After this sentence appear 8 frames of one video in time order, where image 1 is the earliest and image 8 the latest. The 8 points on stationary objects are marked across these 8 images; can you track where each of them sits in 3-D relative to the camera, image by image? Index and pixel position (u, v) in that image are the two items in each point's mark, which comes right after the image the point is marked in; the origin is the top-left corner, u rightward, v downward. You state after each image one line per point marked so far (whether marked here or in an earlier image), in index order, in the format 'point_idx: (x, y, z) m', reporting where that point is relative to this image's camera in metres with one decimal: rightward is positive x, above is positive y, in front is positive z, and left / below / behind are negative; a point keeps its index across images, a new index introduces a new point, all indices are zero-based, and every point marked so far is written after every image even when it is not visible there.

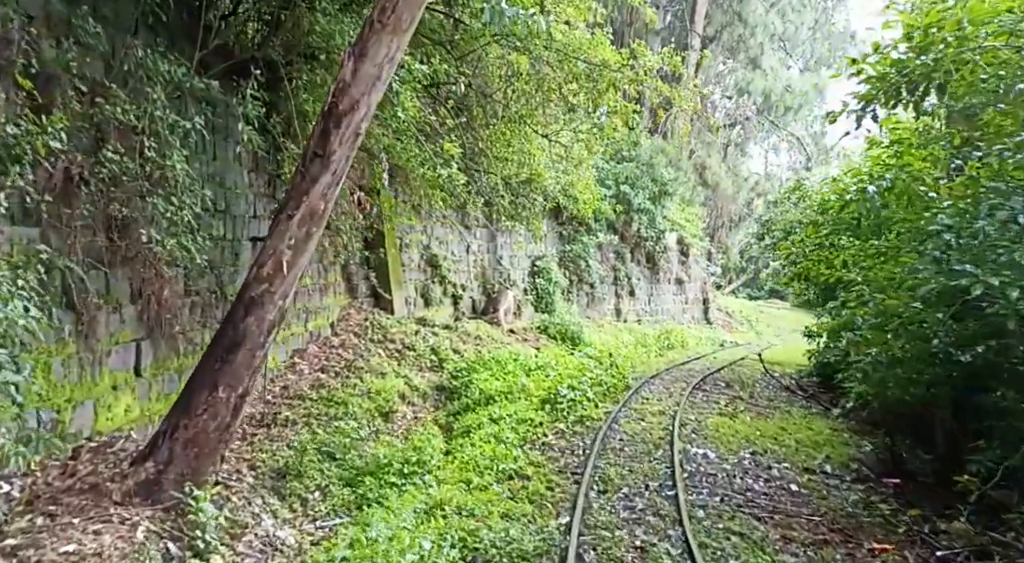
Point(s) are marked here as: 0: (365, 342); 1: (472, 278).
0: (-2.4, -1.0, +13.7) m
1: (-0.9, +0.1, +19.5) m
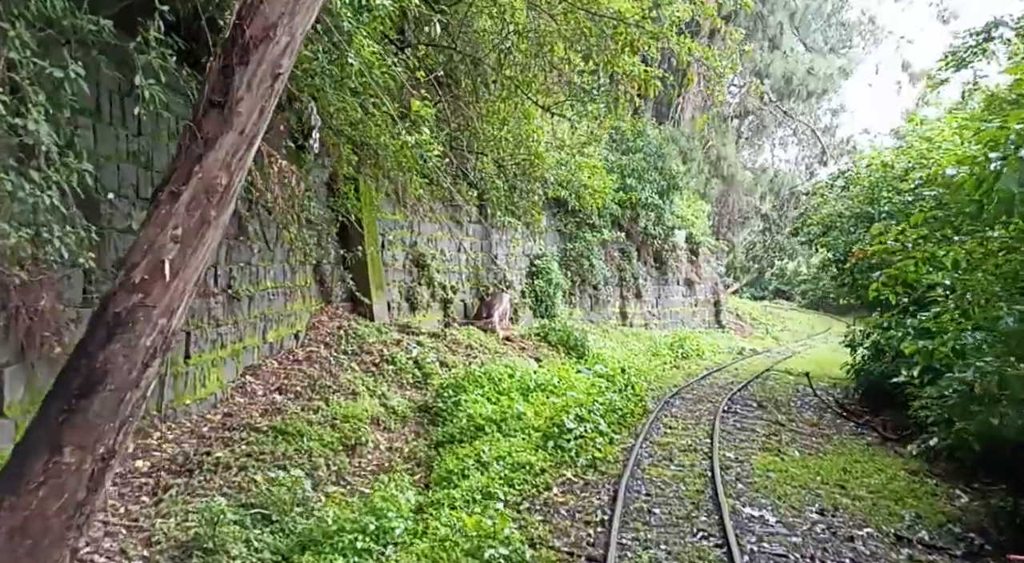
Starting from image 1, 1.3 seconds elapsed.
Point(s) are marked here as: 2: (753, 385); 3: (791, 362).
0: (-2.4, -1.0, +11.8) m
1: (-1.0, 0.0, +17.6) m
2: (+3.8, -1.7, +13.3) m
3: (+5.8, -1.7, +17.7) m
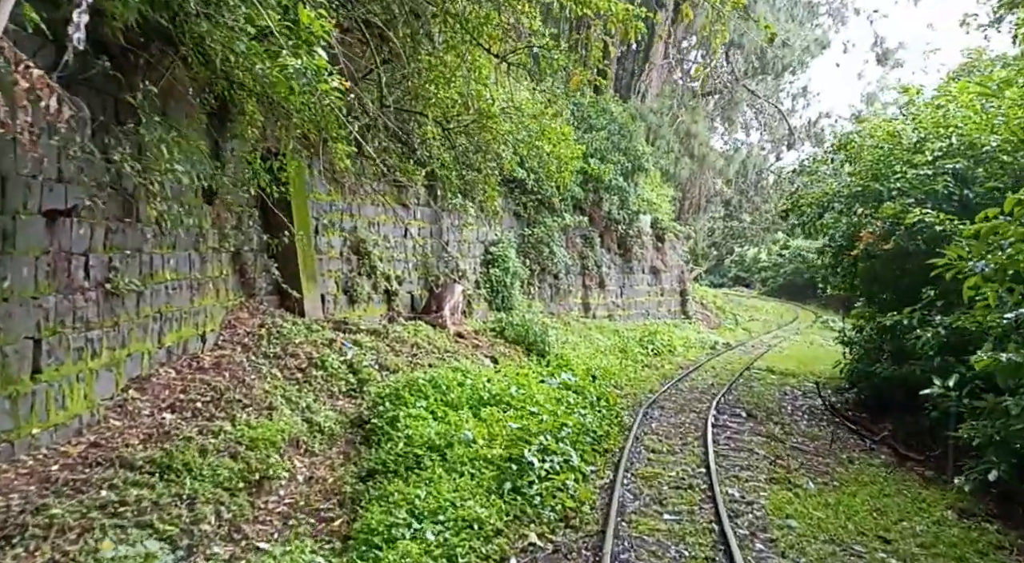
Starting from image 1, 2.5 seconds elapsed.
0: (-3.0, -0.9, +10.0) m
1: (-1.9, +0.2, +15.8) m
2: (+3.1, -1.5, +11.7) m
3: (+4.9, -1.5, +16.3) m
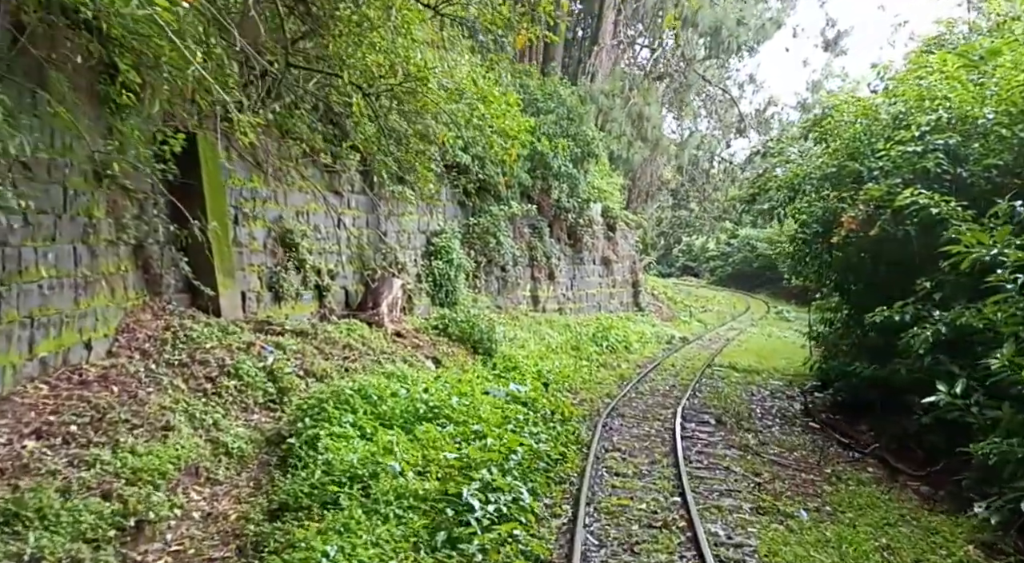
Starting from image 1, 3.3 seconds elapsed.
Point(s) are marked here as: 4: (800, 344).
0: (-3.6, -0.9, +8.6) m
1: (-2.8, +0.3, +14.5) m
2: (+2.4, -1.4, +10.7) m
3: (+3.9, -1.3, +15.4) m
4: (+6.0, -1.3, +17.7) m
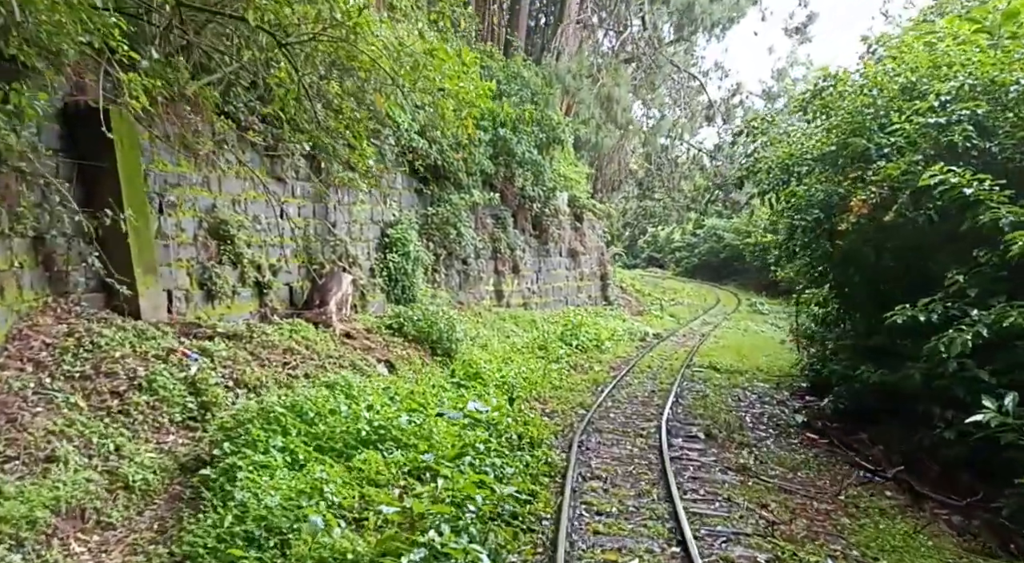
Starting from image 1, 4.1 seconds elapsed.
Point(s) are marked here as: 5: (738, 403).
0: (-4.0, -0.9, +7.3) m
1: (-3.4, +0.4, +13.2) m
2: (+2.0, -1.3, +9.6) m
3: (+3.3, -1.2, +14.4) m
4: (+5.2, -1.1, +16.8) m
5: (+2.6, -1.4, +9.8) m
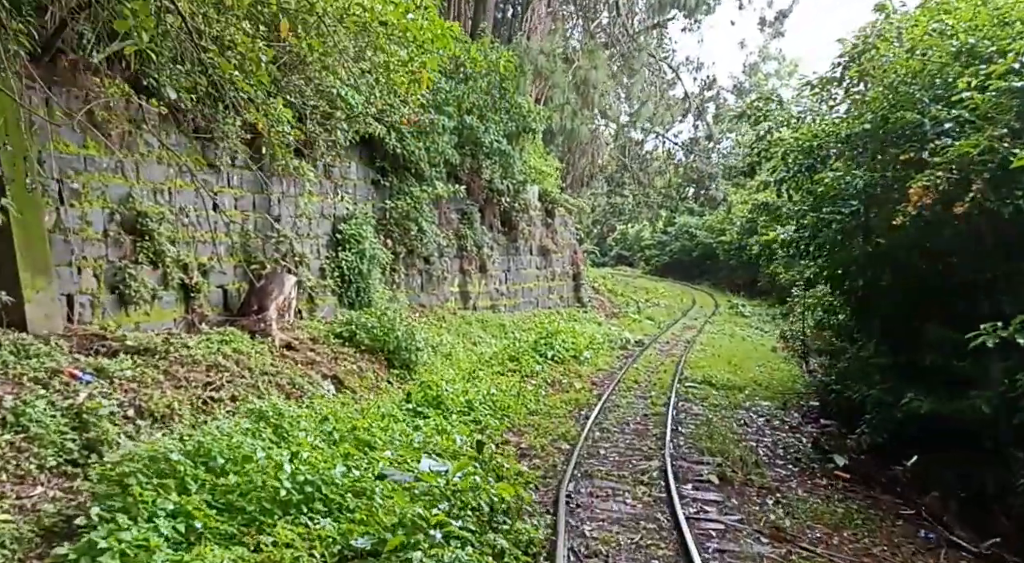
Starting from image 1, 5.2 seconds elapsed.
0: (-4.2, -0.9, +5.6) m
1: (-3.9, +0.4, +11.5) m
2: (+1.7, -1.4, +8.2) m
3: (+2.8, -1.2, +12.9) m
4: (+4.6, -1.2, +15.4) m
5: (+2.3, -1.4, +8.4) m
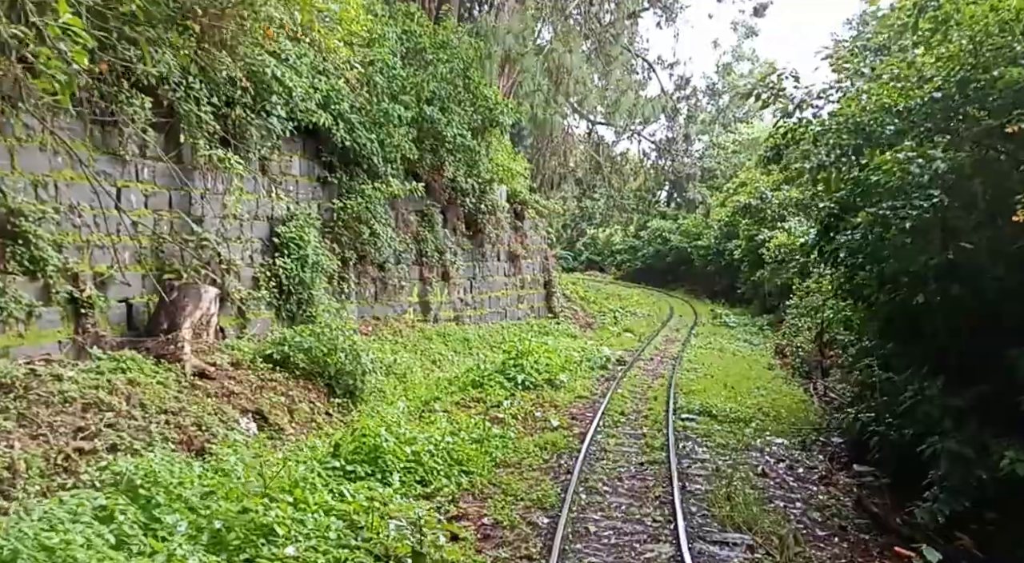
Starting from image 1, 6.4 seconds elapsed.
0: (-4.4, -1.0, +3.6) m
1: (-4.3, +0.2, +9.5) m
2: (+1.4, -1.5, +6.4) m
3: (+2.3, -1.3, +11.2) m
4: (+4.1, -1.3, +13.8) m
5: (+2.0, -1.6, +6.7) m
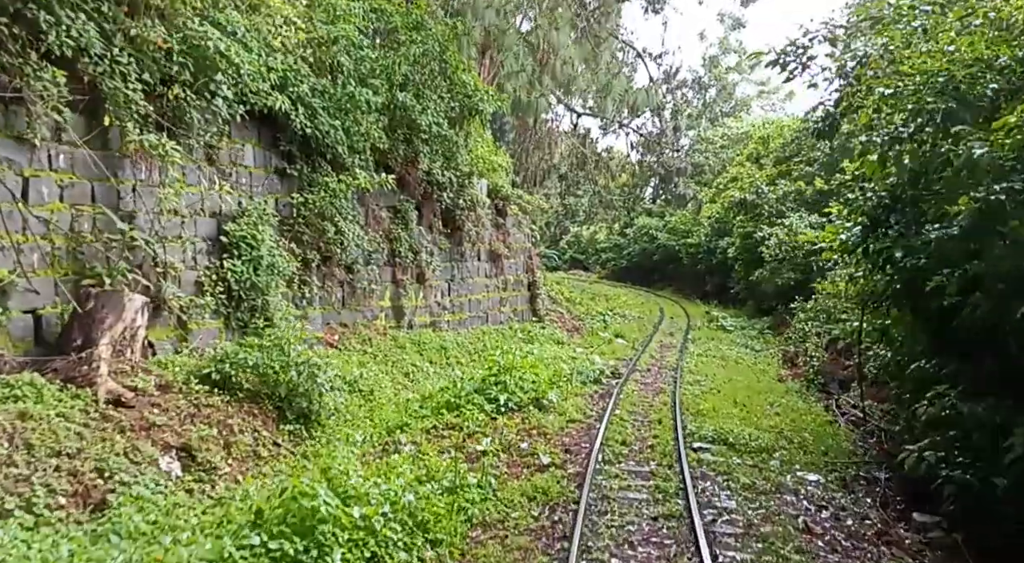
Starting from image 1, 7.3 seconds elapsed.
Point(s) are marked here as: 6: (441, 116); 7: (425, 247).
0: (-4.4, -1.1, +2.1) m
1: (-4.5, +0.2, +8.0) m
2: (+1.3, -1.5, +5.0) m
3: (+2.1, -1.4, +9.9) m
4: (+3.8, -1.3, +12.5) m
5: (+1.9, -1.6, +5.3) m
6: (-1.3, +3.0, +15.2) m
7: (-1.6, +0.6, +15.3) m
